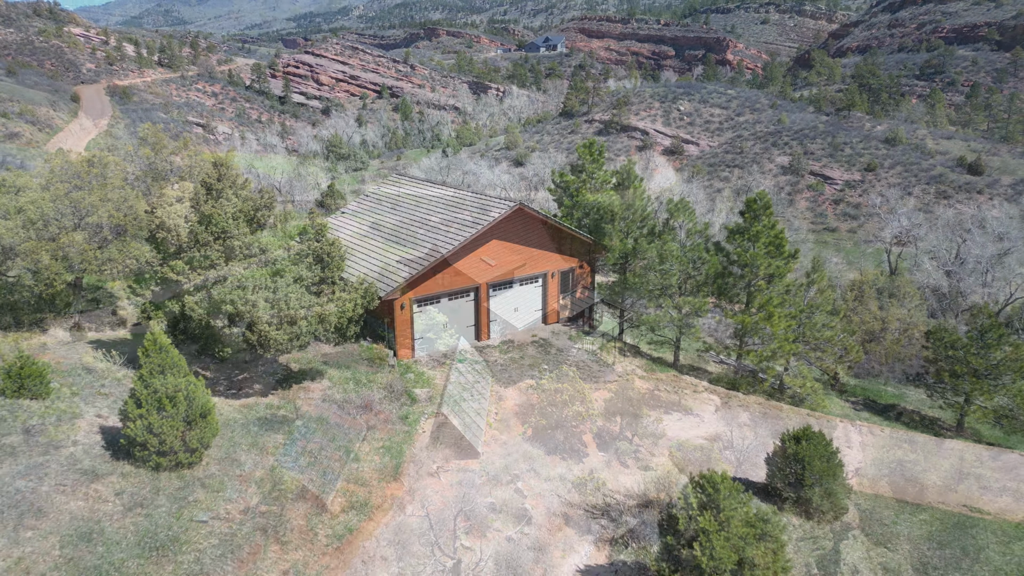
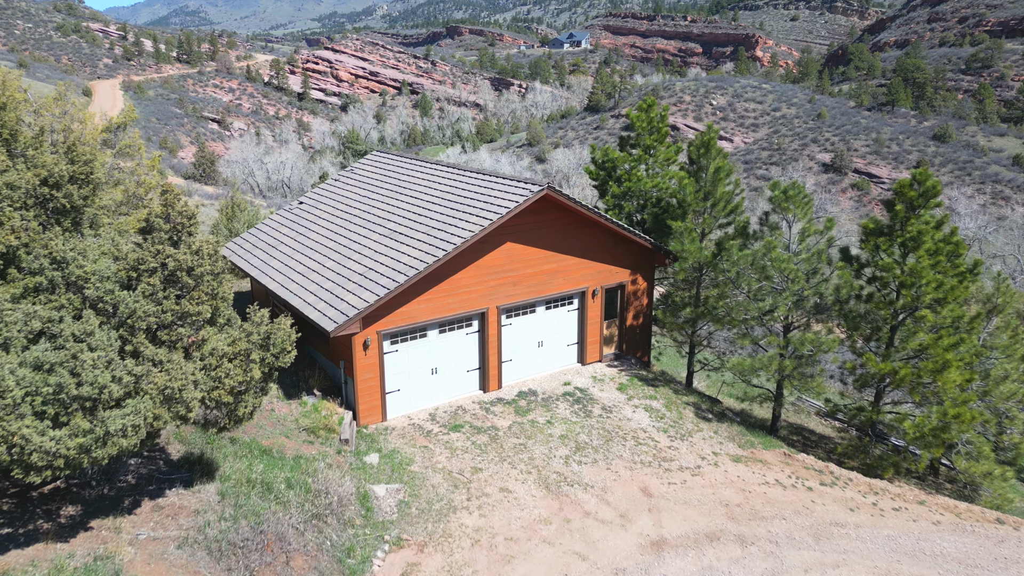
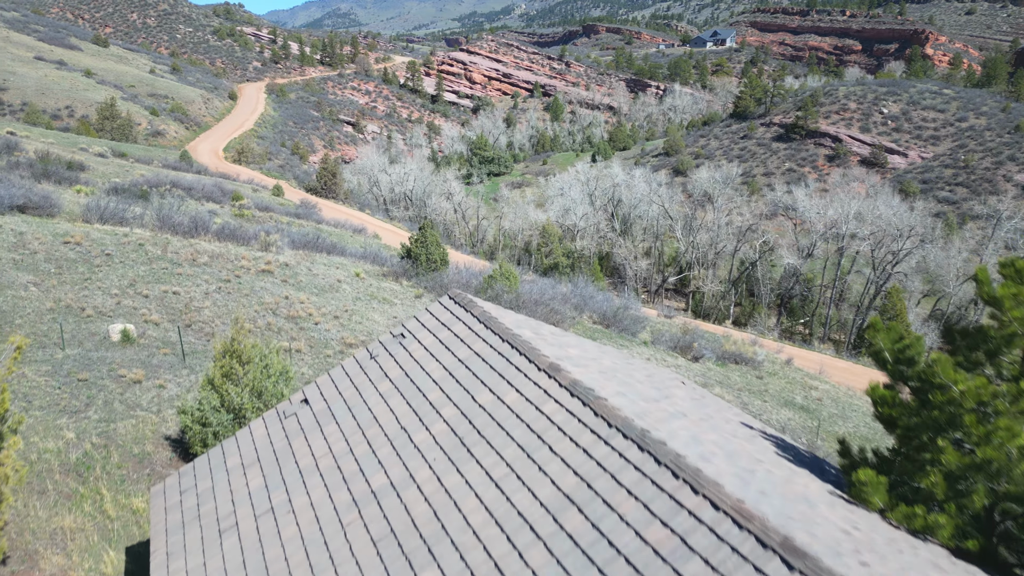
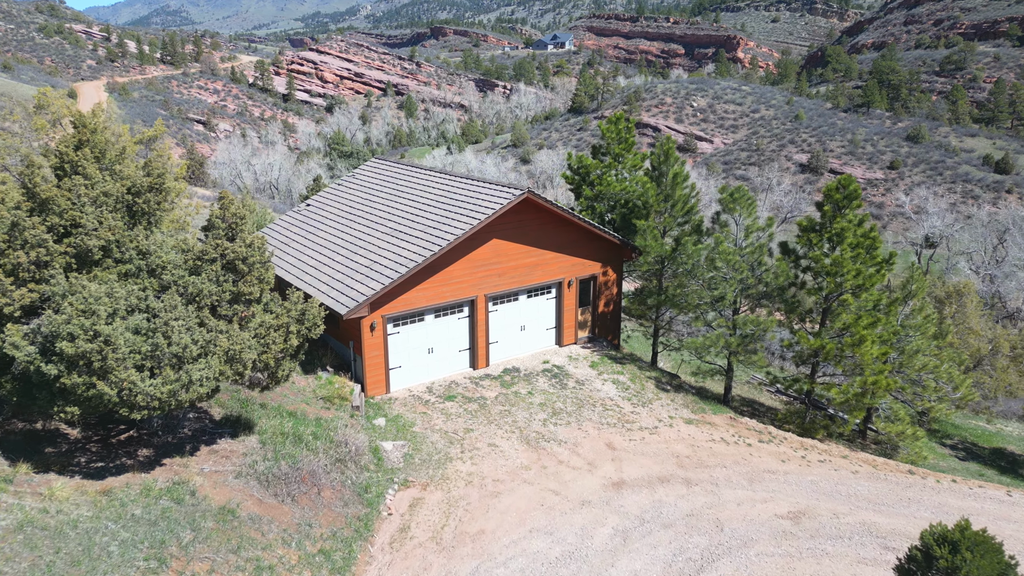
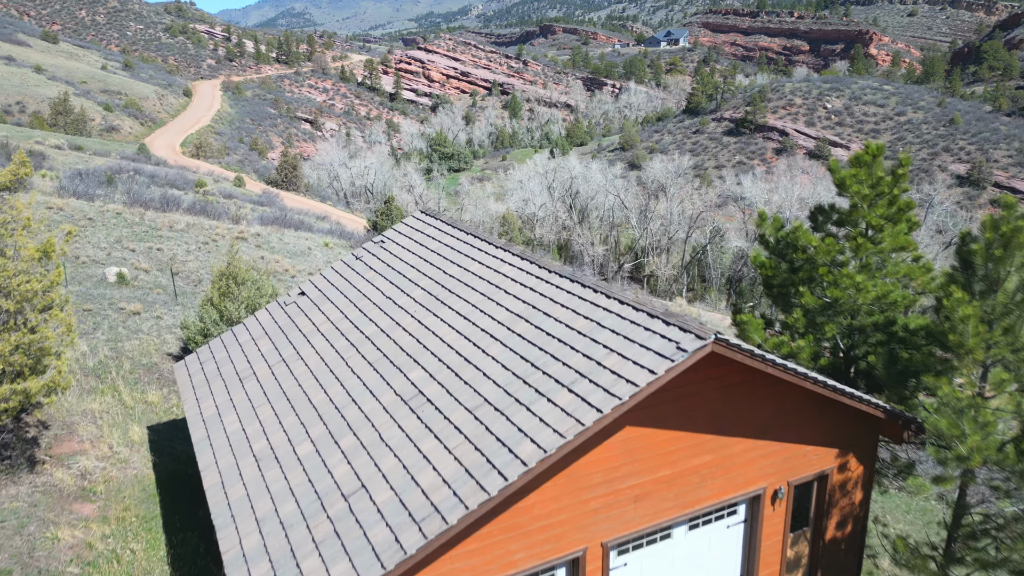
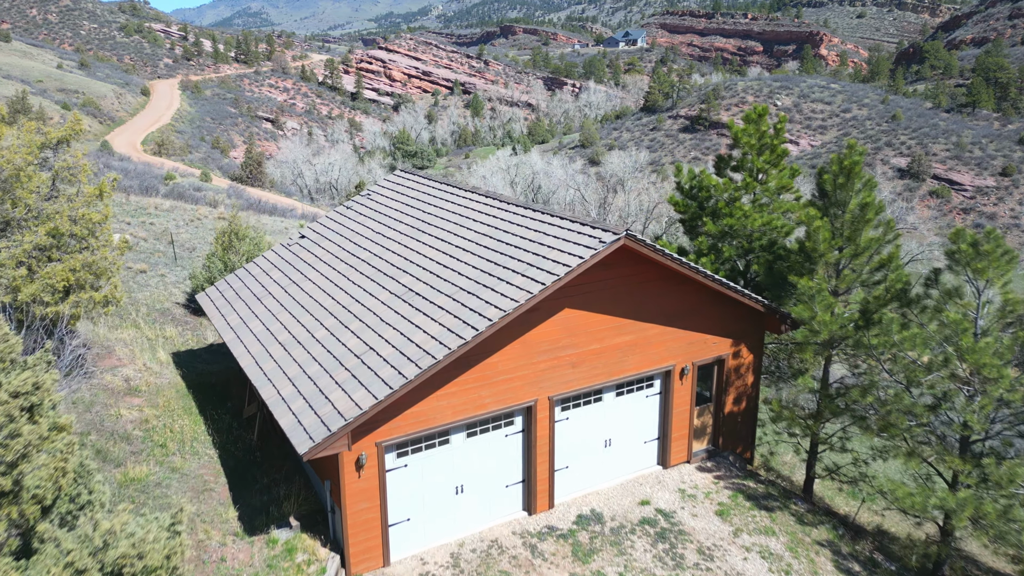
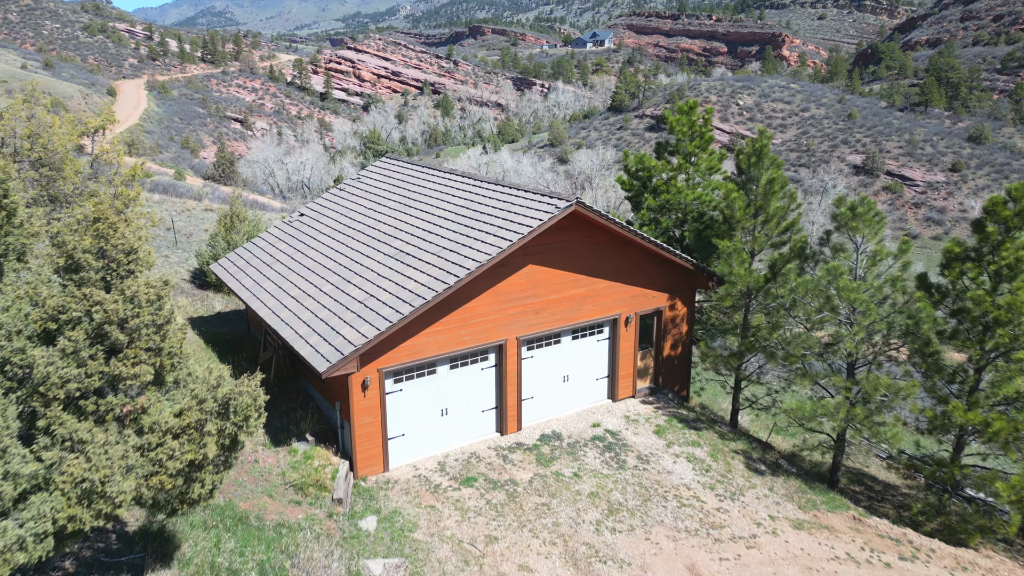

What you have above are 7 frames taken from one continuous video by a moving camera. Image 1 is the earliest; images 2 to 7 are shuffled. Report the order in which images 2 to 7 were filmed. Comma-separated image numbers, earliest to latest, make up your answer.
4, 2, 7, 6, 5, 3
